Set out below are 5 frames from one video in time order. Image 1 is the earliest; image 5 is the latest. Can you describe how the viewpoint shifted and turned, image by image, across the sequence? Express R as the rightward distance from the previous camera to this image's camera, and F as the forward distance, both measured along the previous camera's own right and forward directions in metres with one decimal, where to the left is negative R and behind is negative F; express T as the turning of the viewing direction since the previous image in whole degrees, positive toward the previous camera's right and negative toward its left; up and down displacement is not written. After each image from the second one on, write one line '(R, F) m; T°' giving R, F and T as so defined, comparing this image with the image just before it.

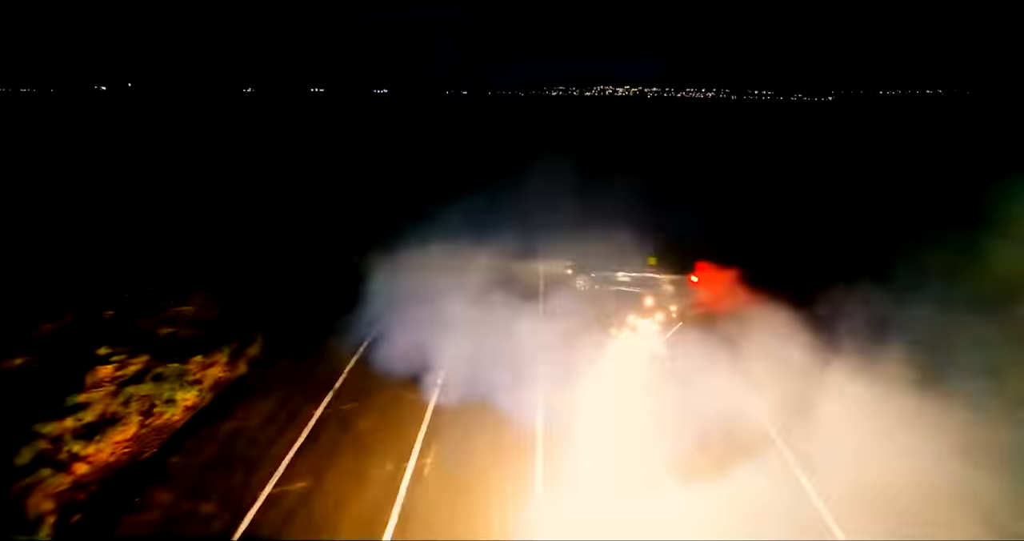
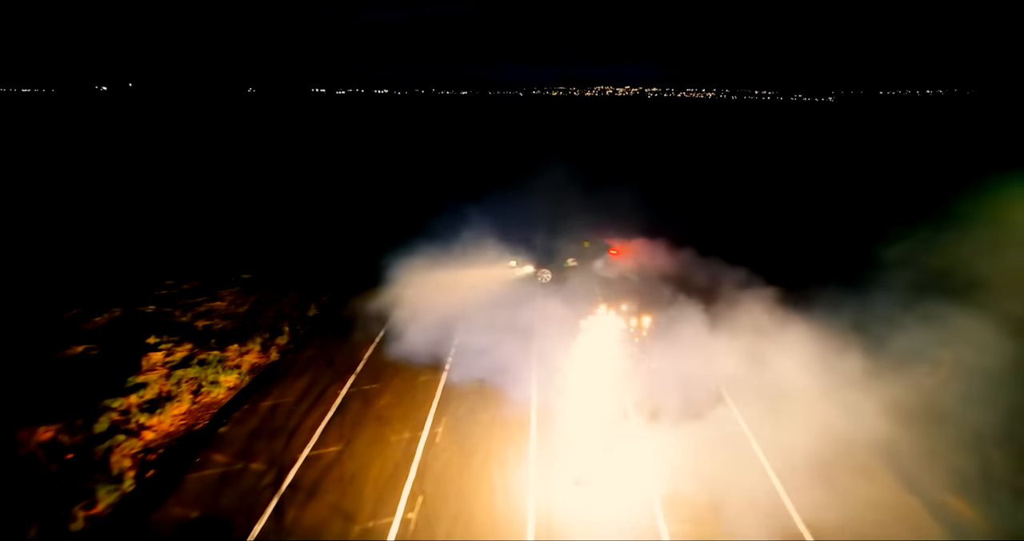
(0.0, -1.2) m; 0°
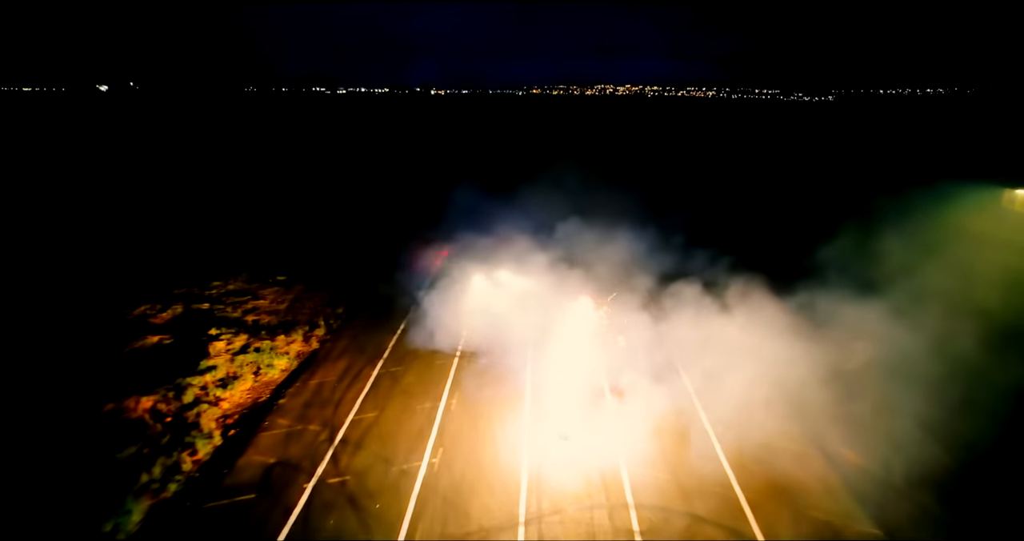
(0.0, -2.0) m; 0°
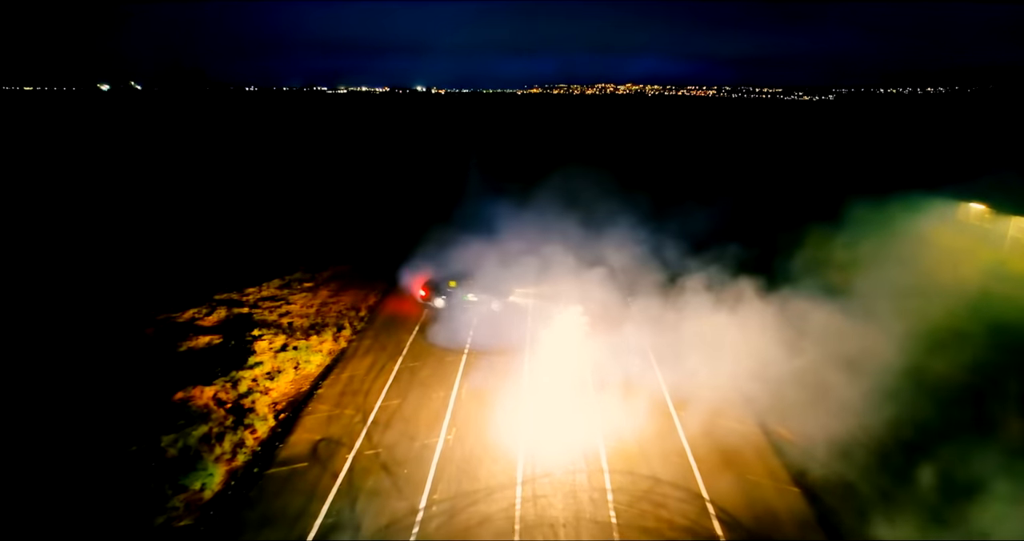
(0.0, -1.9) m; 0°
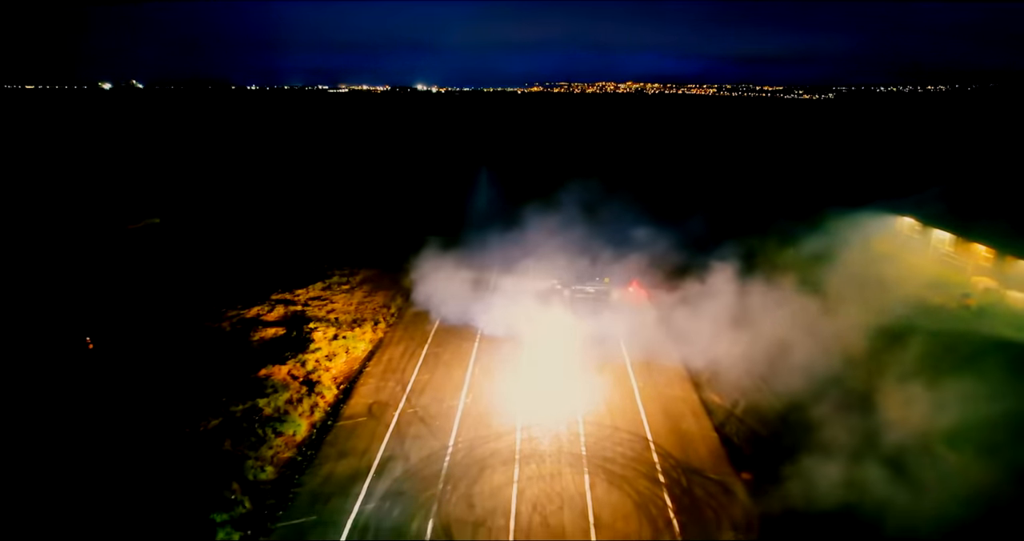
(0.0, -3.6) m; 0°
